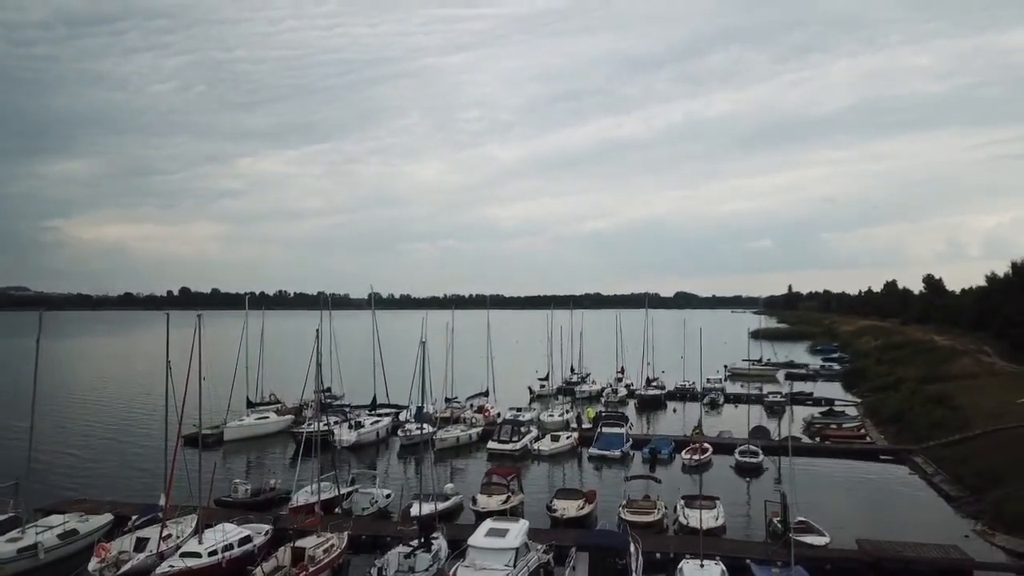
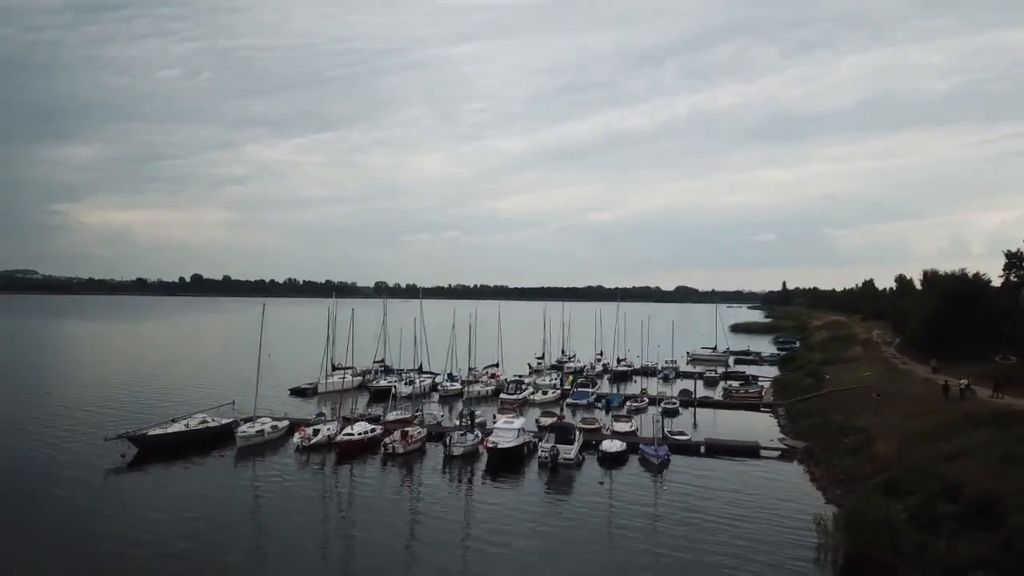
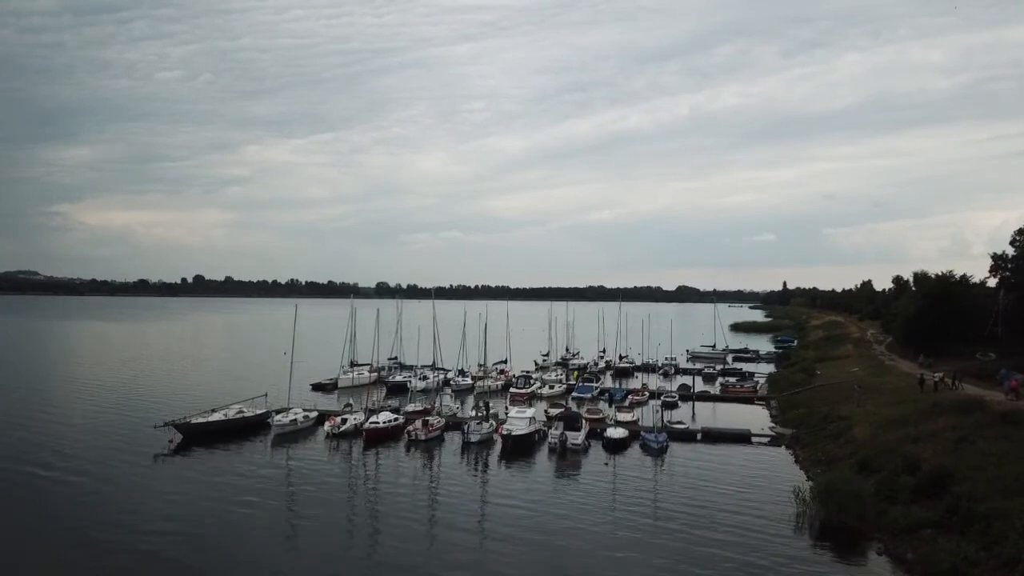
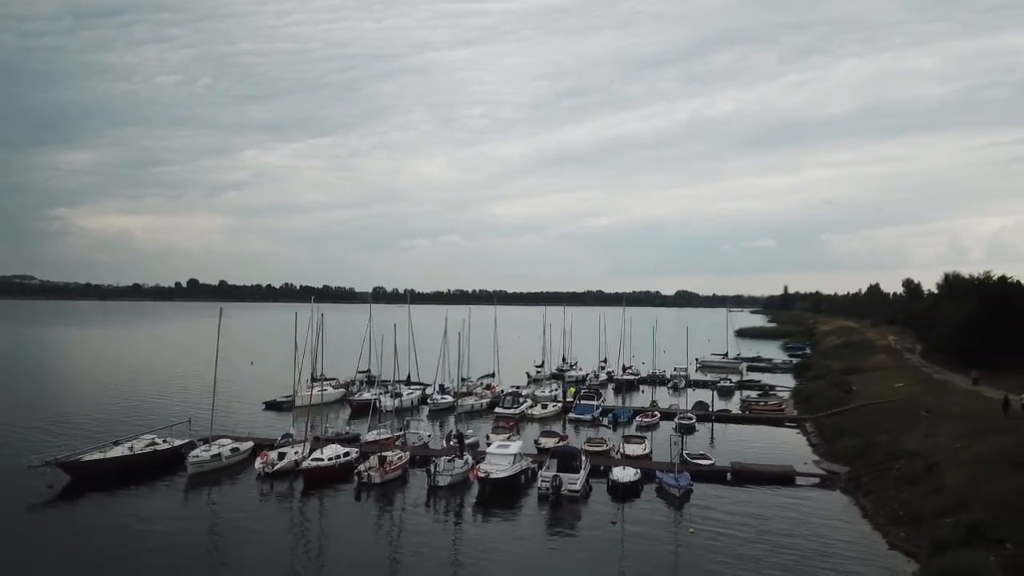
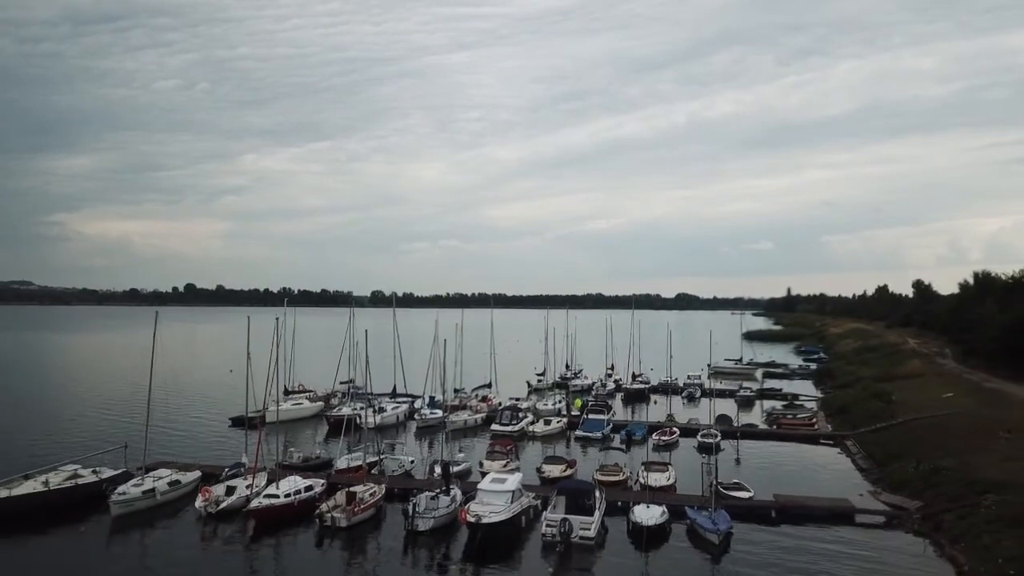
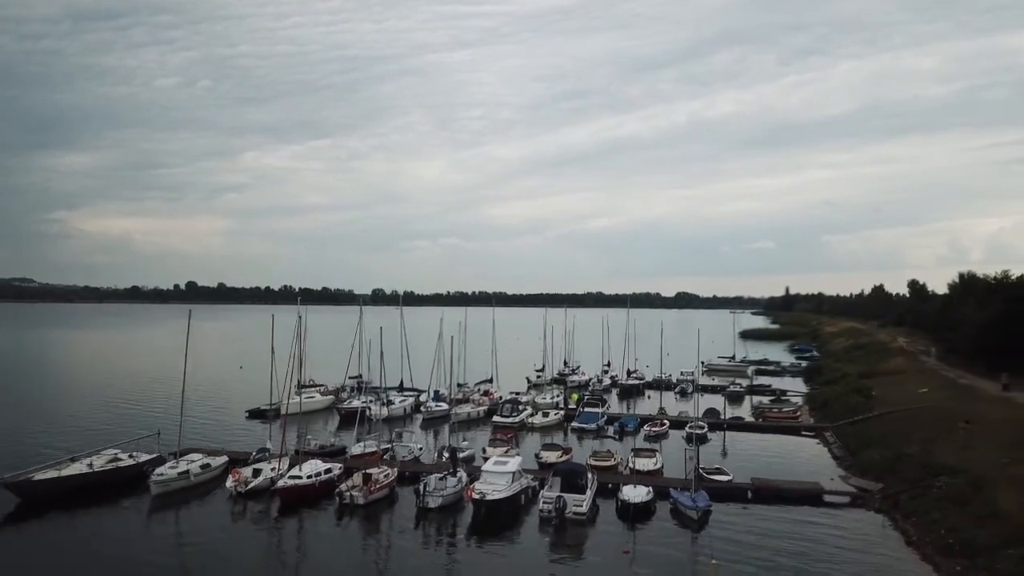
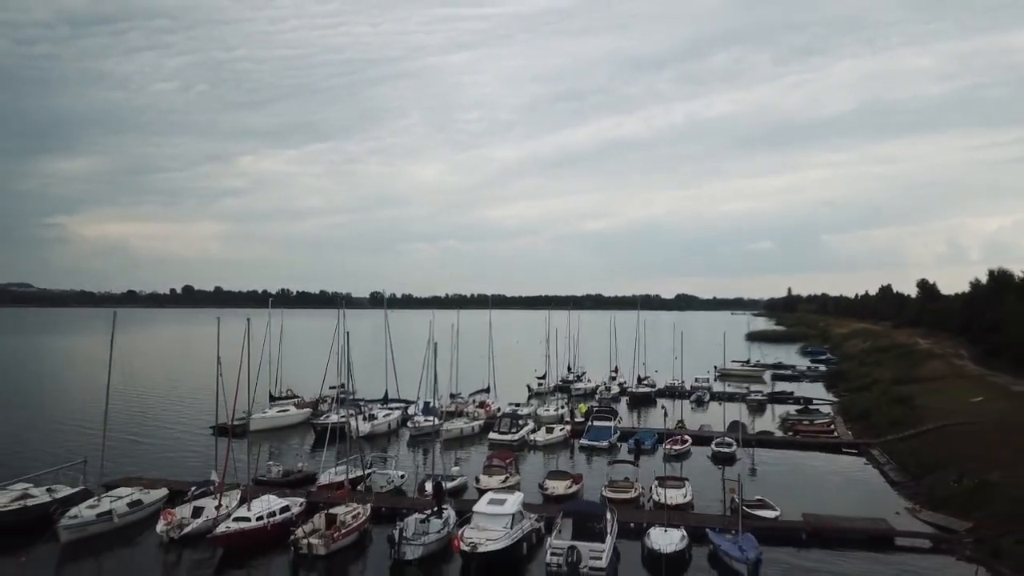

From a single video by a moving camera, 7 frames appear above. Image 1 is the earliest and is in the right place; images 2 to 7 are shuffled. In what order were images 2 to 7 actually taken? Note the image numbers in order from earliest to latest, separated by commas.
7, 5, 6, 4, 2, 3
